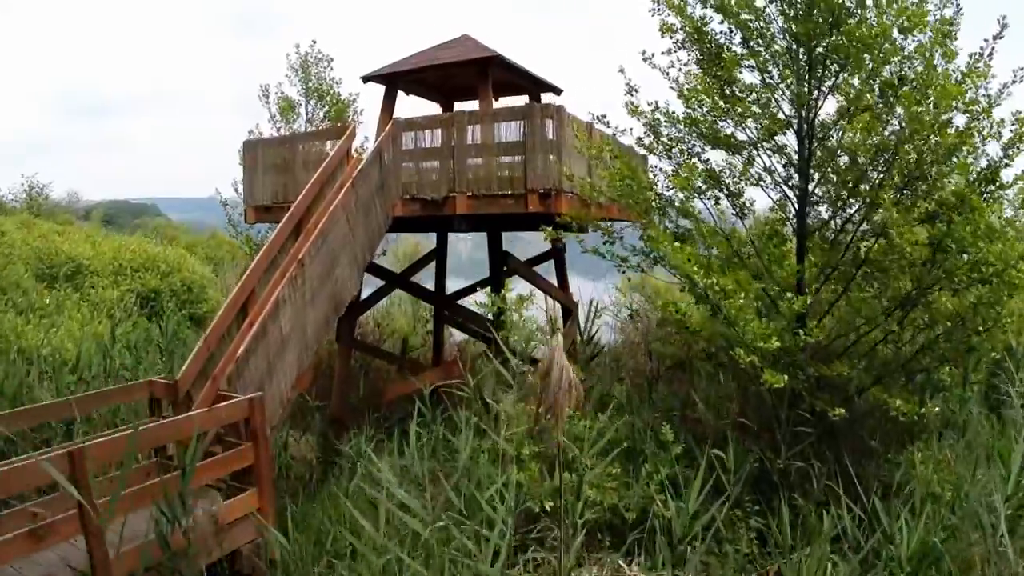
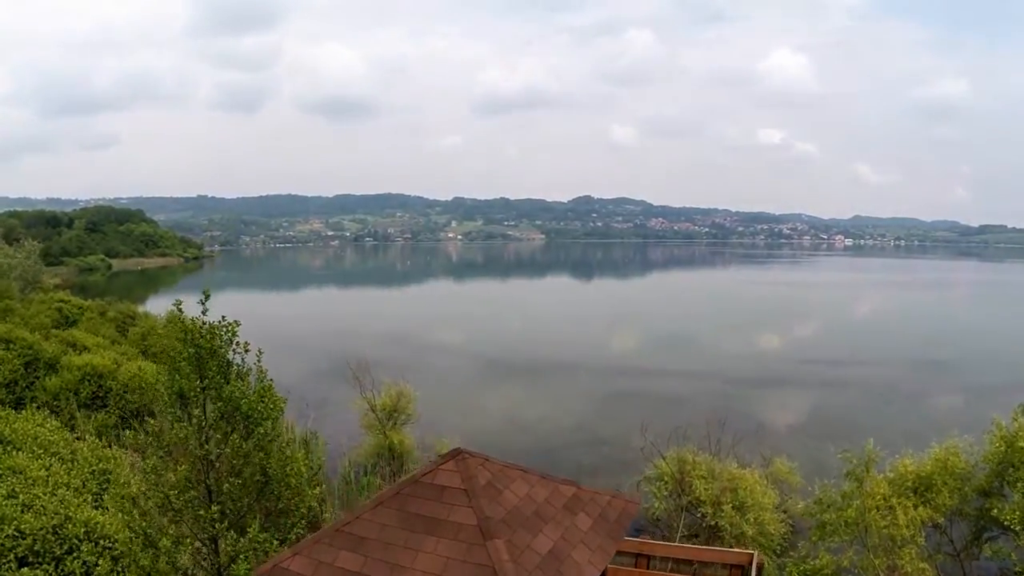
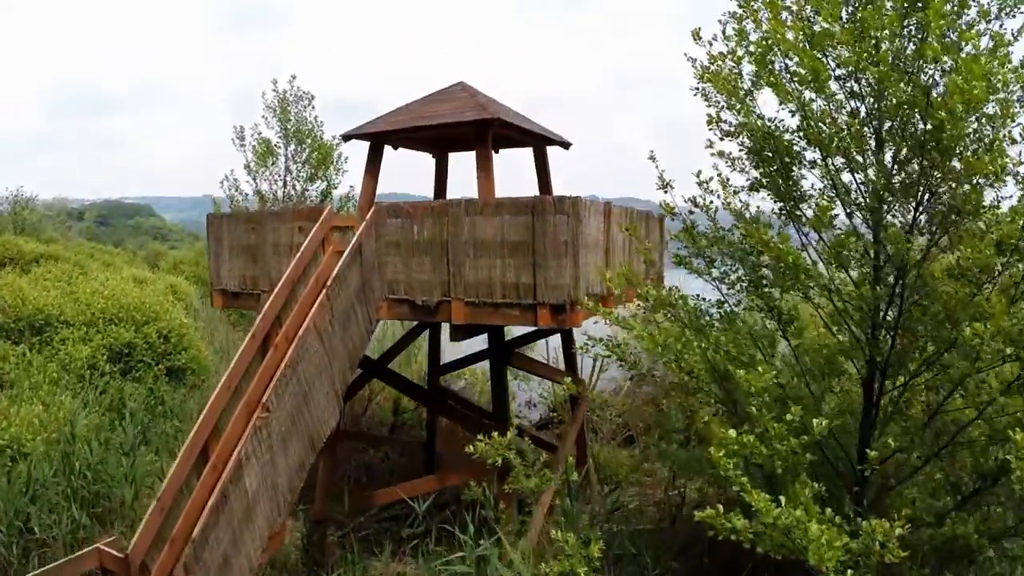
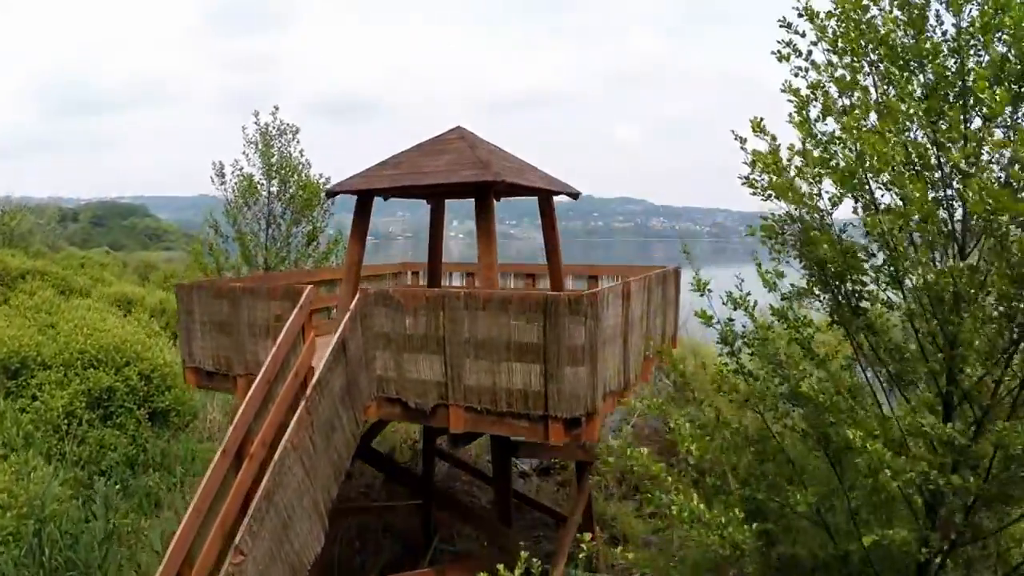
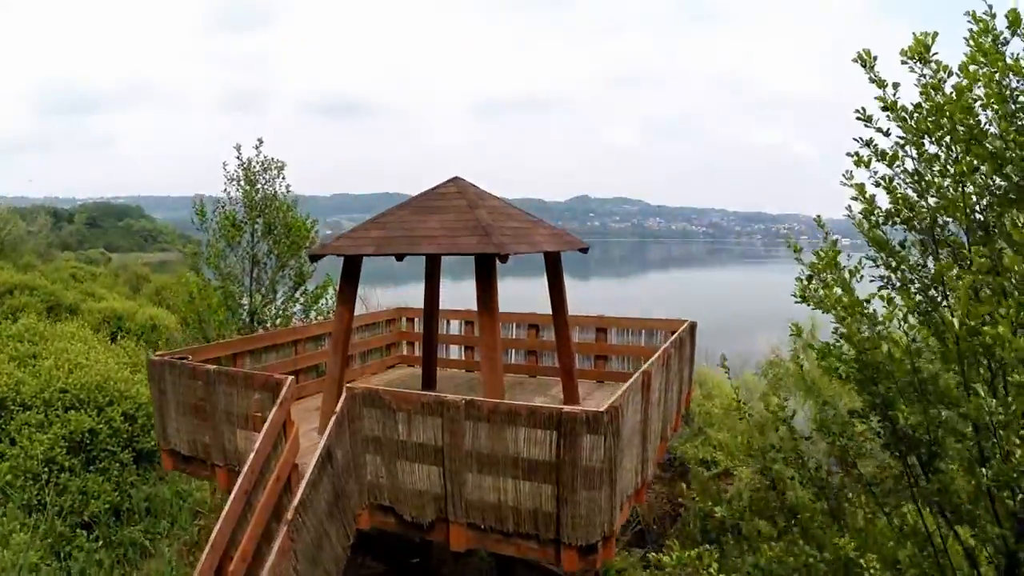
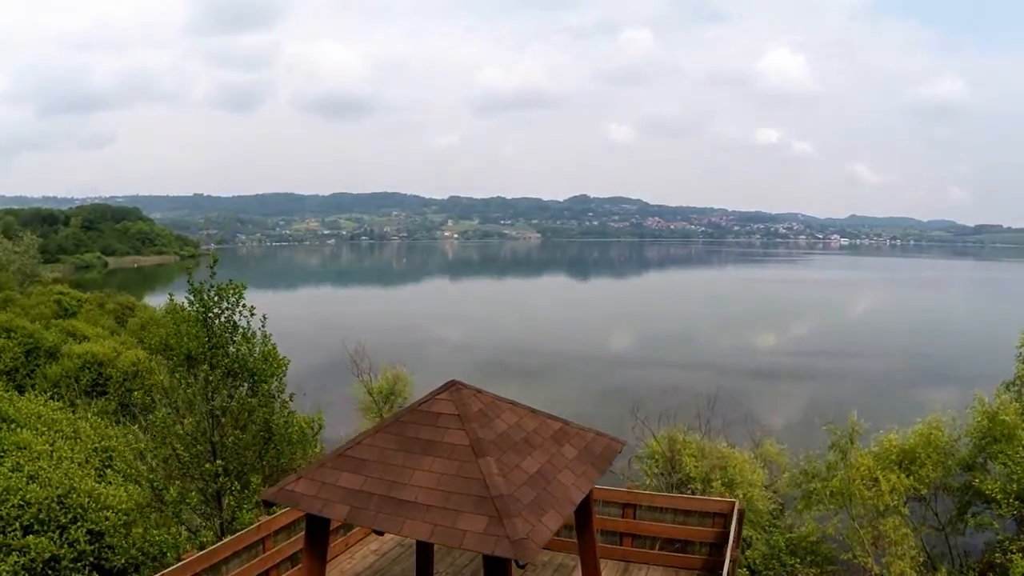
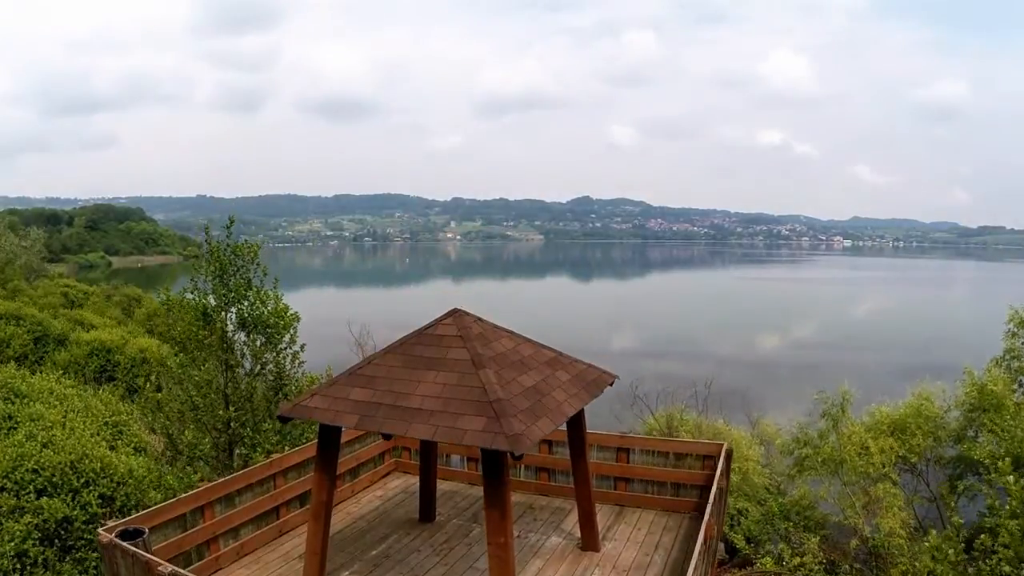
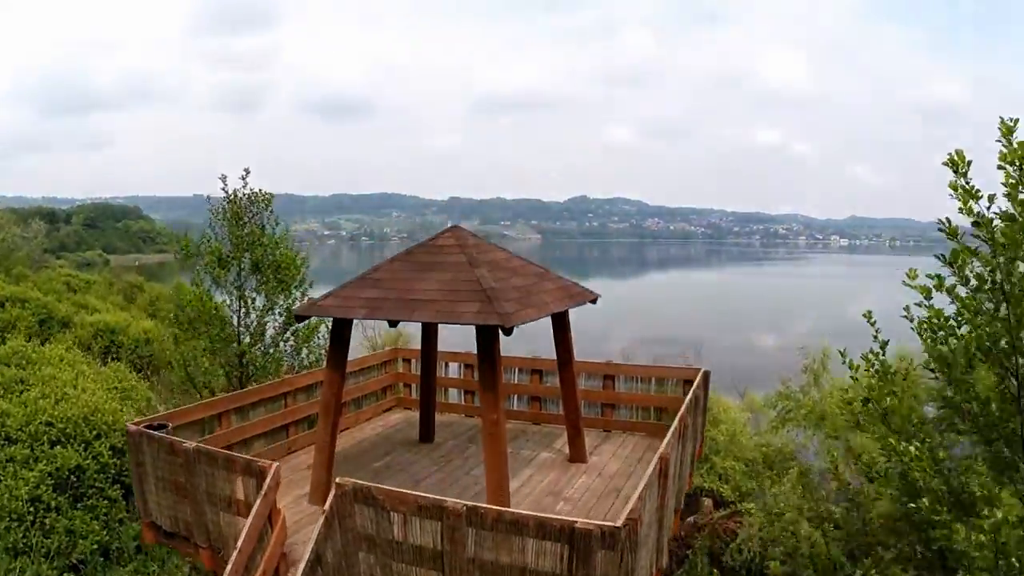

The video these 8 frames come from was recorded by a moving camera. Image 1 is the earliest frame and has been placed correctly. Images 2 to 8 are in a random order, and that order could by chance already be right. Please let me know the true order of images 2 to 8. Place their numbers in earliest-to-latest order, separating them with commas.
3, 4, 5, 8, 7, 6, 2
